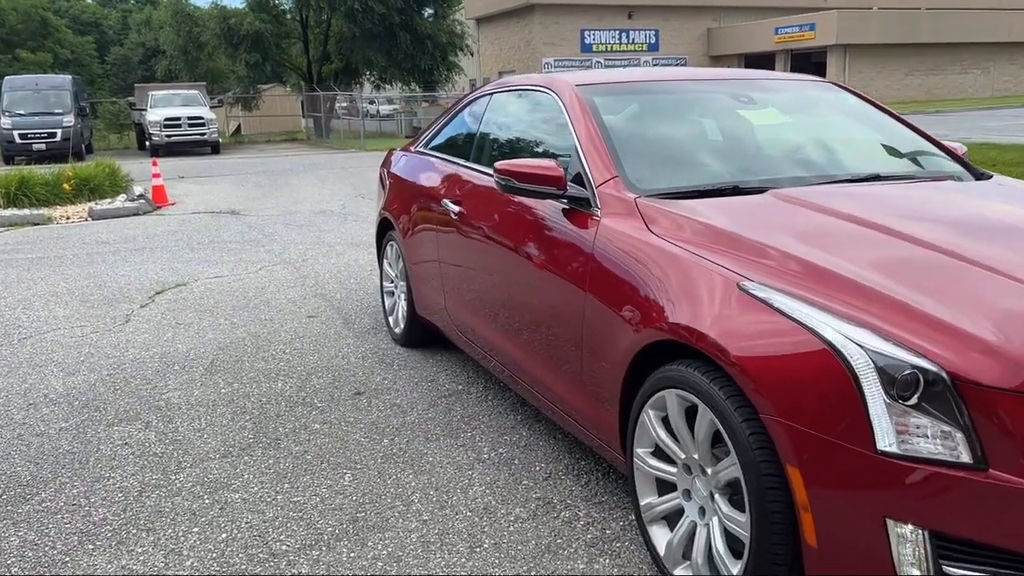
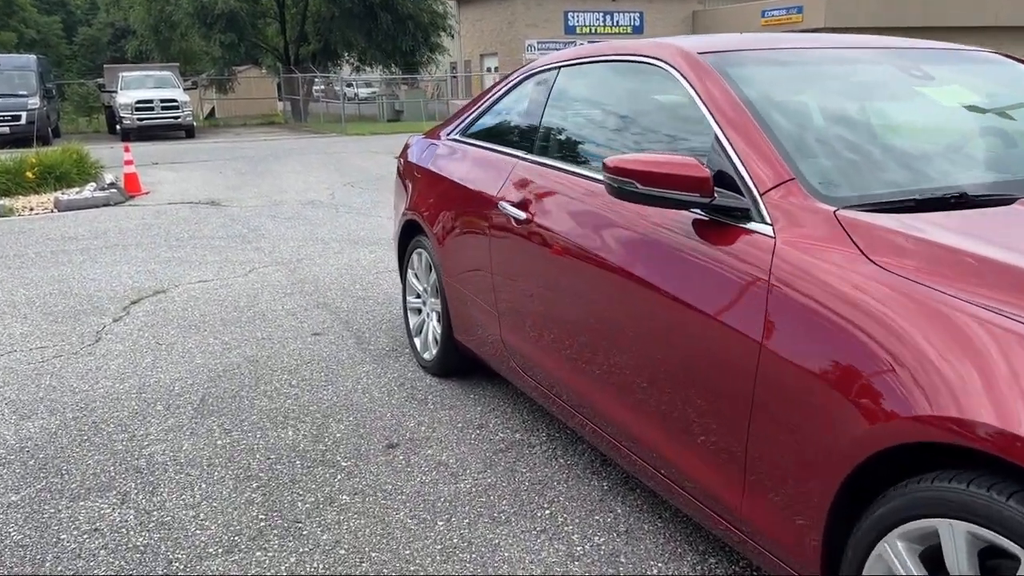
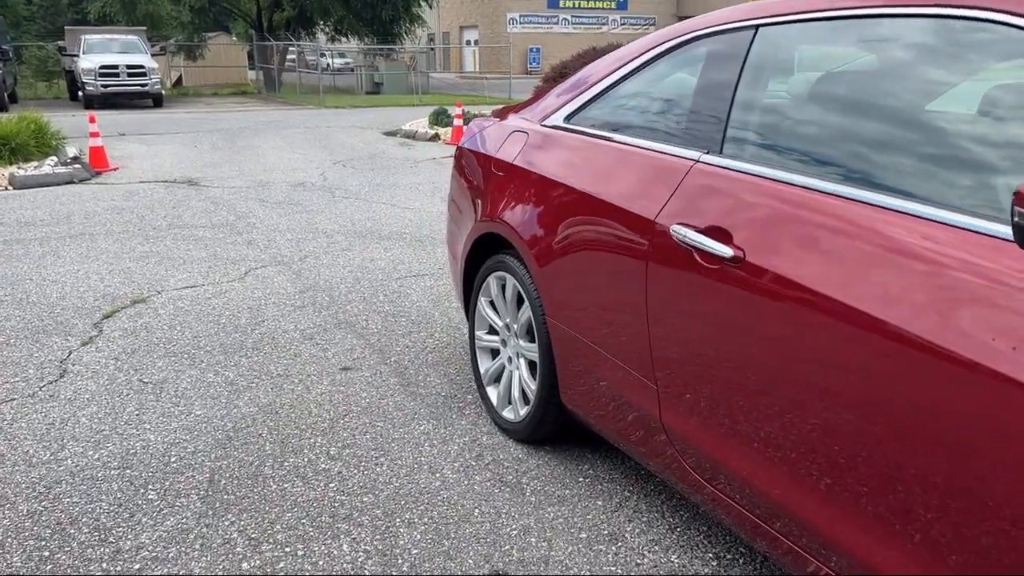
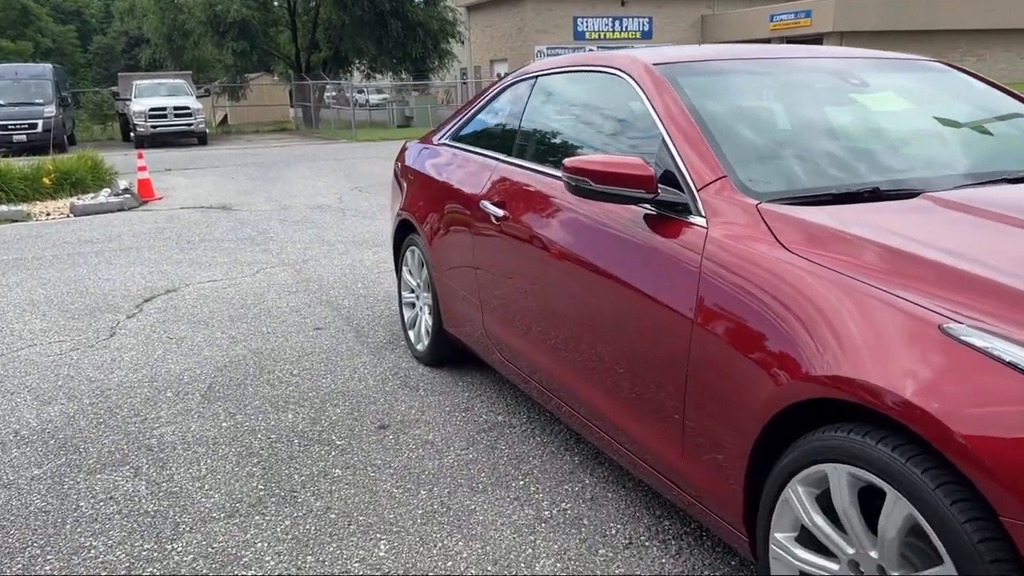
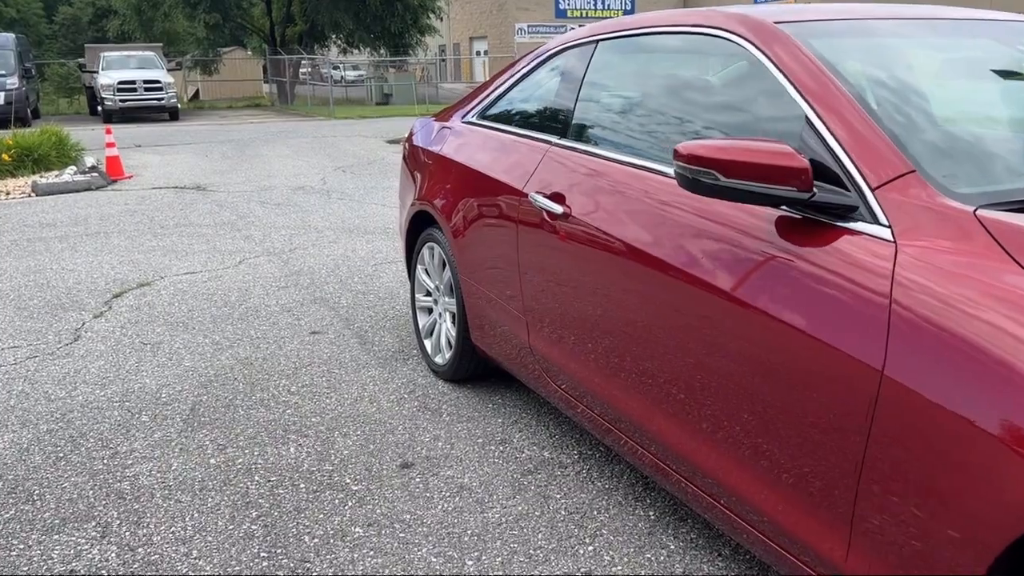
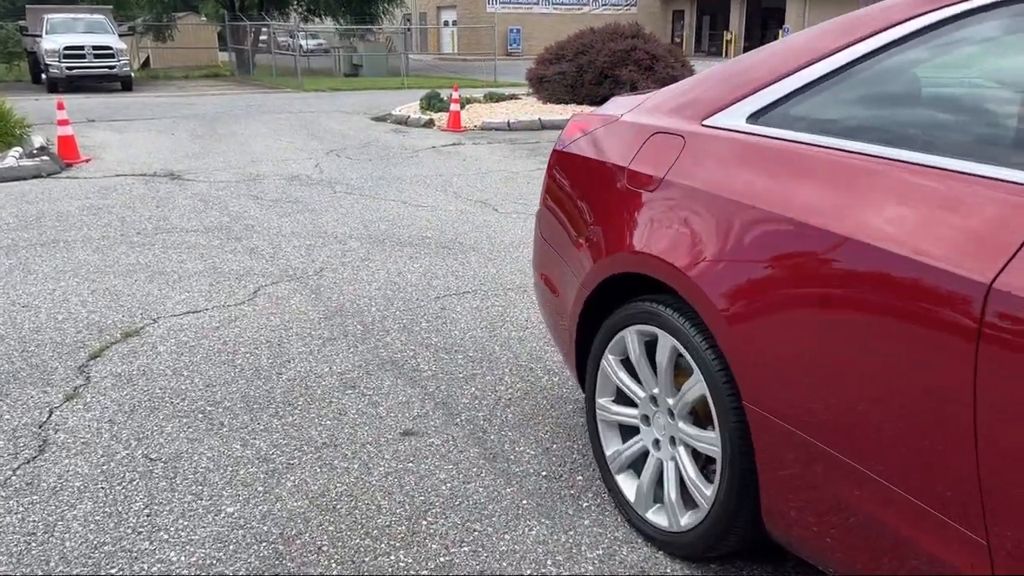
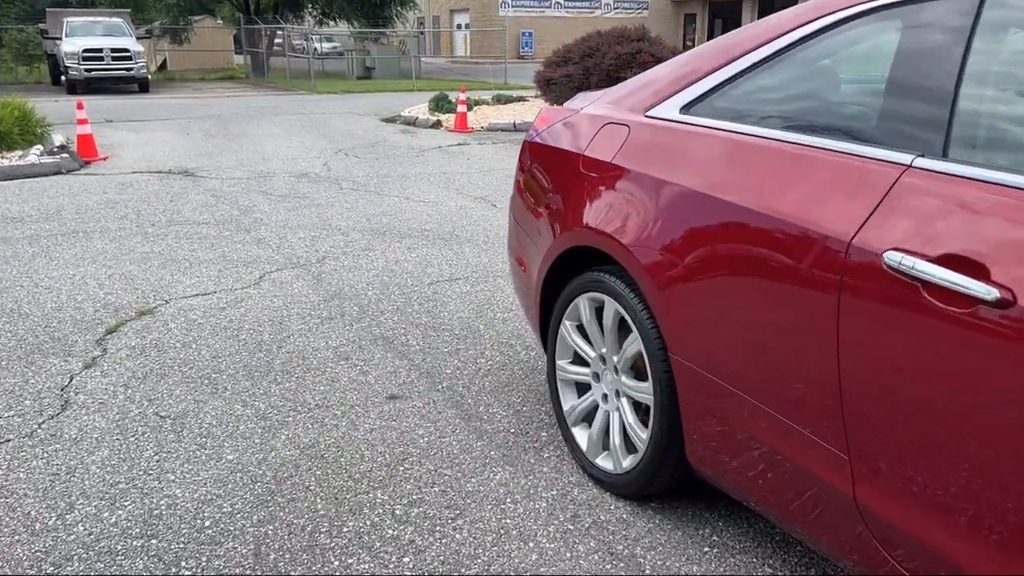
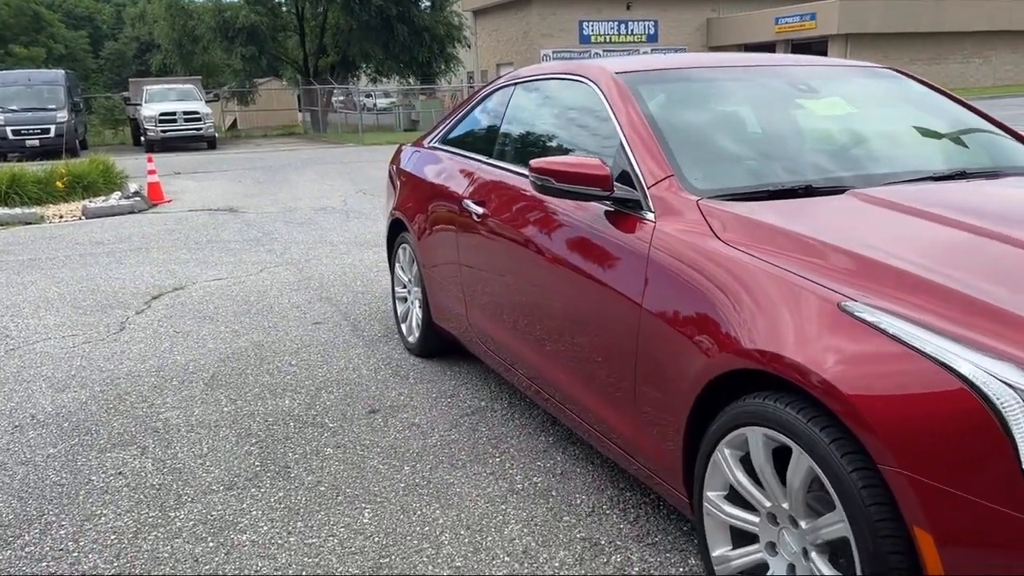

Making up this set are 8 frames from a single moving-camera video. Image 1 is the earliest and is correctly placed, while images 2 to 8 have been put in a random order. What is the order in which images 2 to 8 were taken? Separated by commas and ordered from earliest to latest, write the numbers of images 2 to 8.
8, 4, 2, 5, 3, 7, 6
